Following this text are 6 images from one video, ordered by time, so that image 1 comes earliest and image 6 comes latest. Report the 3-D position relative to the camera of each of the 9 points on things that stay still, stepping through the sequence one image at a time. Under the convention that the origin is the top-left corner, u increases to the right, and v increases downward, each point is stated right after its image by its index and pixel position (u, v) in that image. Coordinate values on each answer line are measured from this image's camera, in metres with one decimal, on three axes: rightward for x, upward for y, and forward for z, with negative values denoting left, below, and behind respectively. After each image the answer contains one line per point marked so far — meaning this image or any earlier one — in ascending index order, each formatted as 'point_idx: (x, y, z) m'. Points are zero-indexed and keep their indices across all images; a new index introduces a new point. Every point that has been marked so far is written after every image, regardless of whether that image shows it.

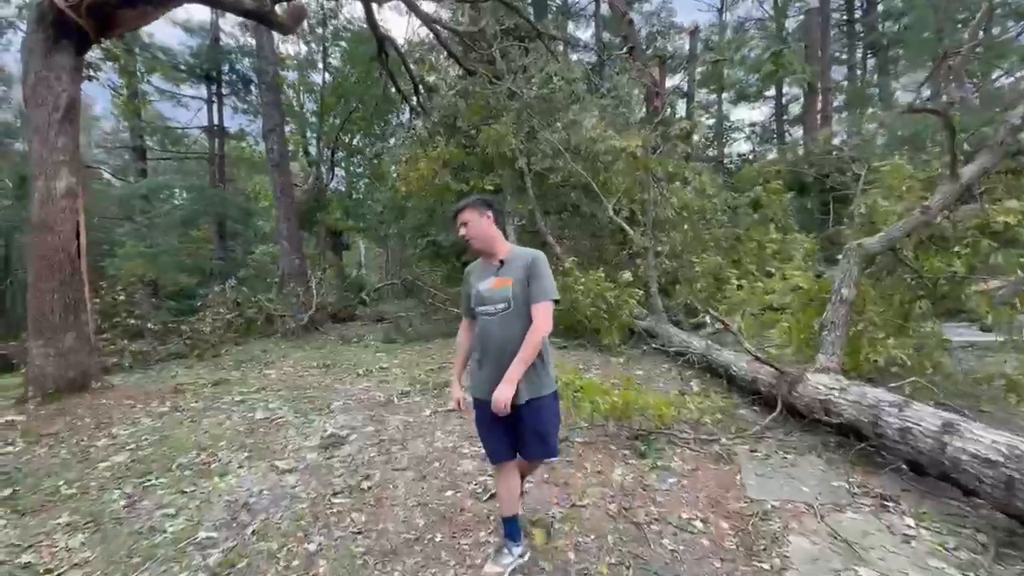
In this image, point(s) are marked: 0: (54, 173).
0: (-5.4, +1.4, +5.5) m
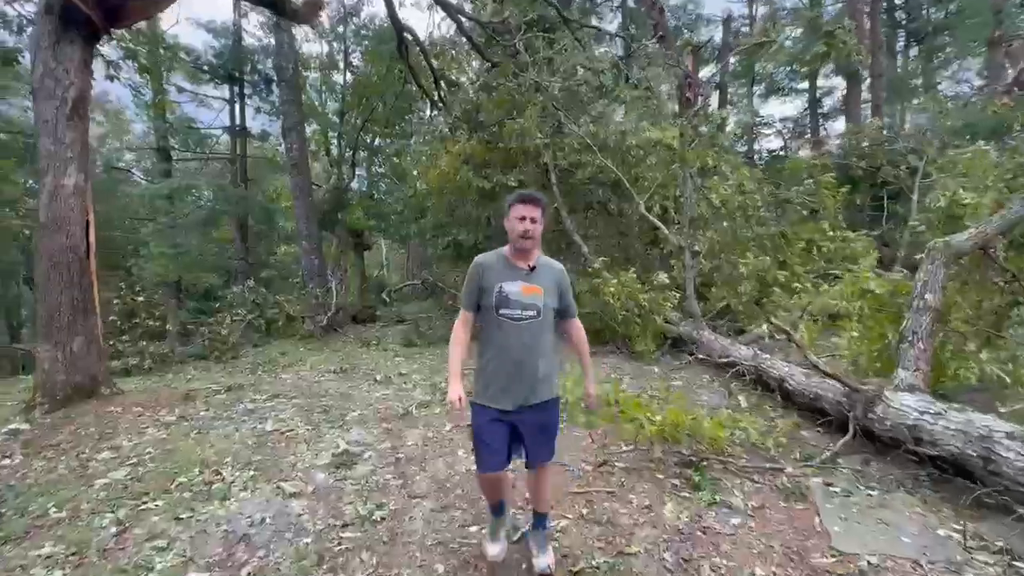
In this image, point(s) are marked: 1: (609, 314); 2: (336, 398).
0: (-5.1, +1.3, +5.3) m
1: (+1.6, -0.5, +7.9) m
2: (-2.3, -1.4, +6.1) m
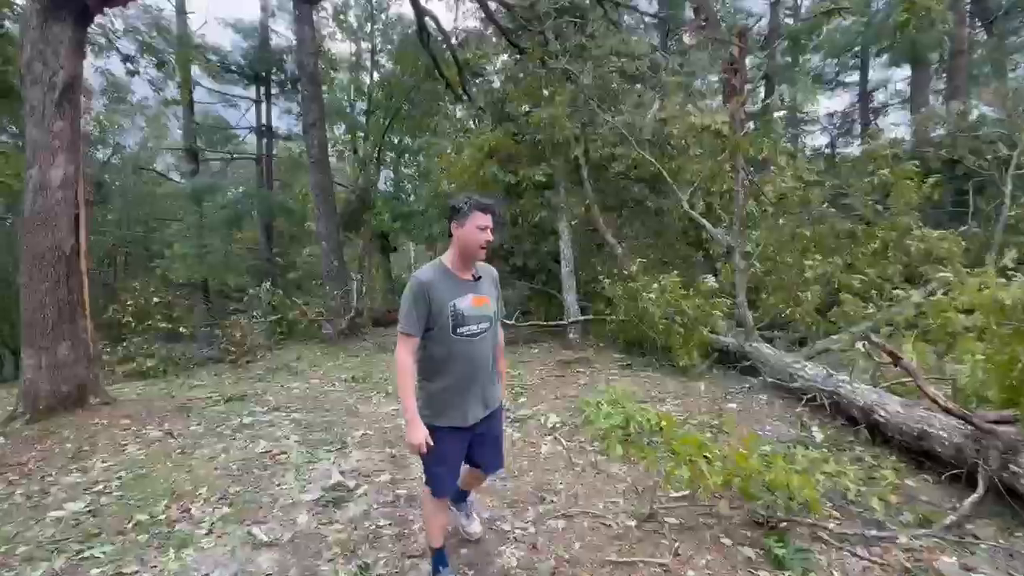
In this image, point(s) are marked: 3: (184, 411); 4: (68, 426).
0: (-4.8, +1.3, +4.9) m
1: (+2.0, -0.5, +7.0) m
2: (-2.0, -1.5, +5.5) m
3: (-3.8, -1.4, +5.4) m
4: (-4.5, -1.4, +4.7) m
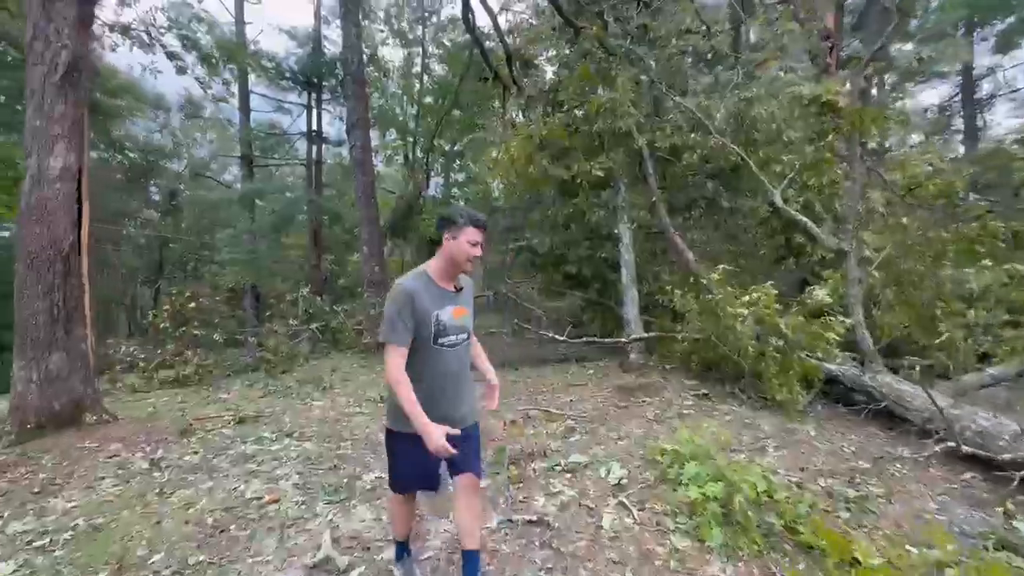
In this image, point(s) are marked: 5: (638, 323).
0: (-4.4, +1.3, +4.4) m
1: (+2.7, -0.7, +5.7) m
2: (-1.5, -1.5, +4.6) m
3: (-3.3, -1.5, +4.7) m
4: (-4.0, -1.4, +4.1) m
5: (+1.9, -0.5, +7.1) m
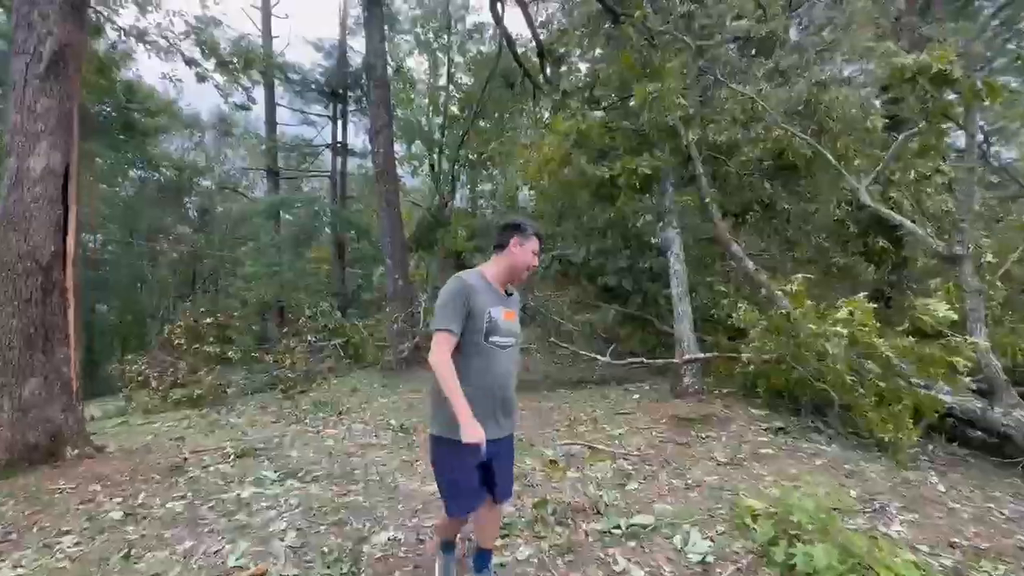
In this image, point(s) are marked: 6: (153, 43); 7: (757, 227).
0: (-4.0, +1.2, +3.9) m
1: (+3.1, -0.8, +4.8) m
2: (-1.2, -1.7, +3.9) m
3: (-2.9, -1.6, +4.1) m
4: (-3.7, -1.5, +3.5) m
5: (+2.4, -0.7, +6.3) m
6: (-6.1, +4.2, +8.0) m
7: (+3.8, +1.0, +7.3) m
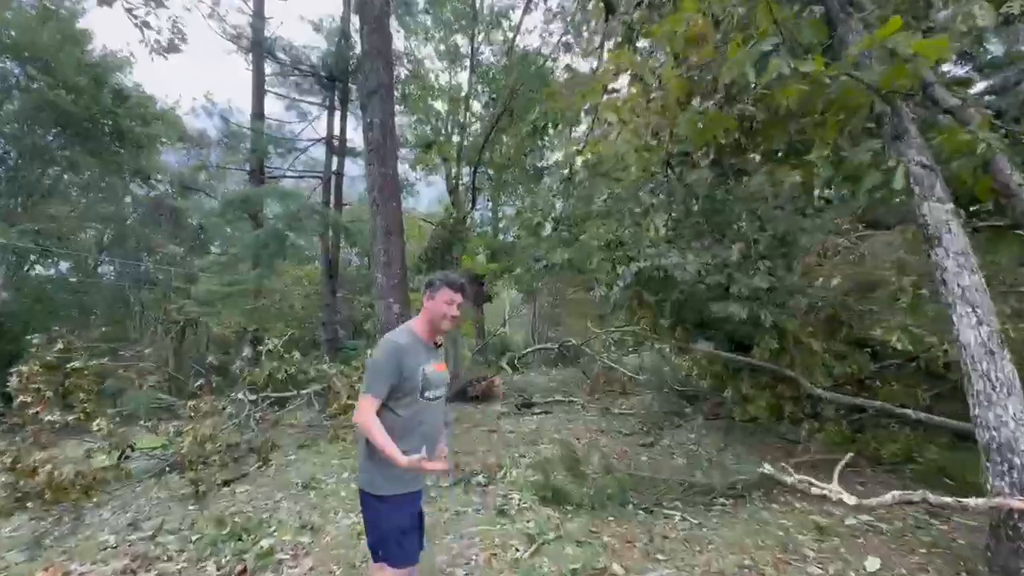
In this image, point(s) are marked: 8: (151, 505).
0: (-3.5, +1.2, +0.7) m
1: (+3.6, -1.0, +1.2) m
2: (-0.7, -1.7, +0.4) m
3: (-2.4, -1.6, +0.7) m
4: (-3.2, -1.5, +0.1) m
5: (+3.0, -0.9, +2.7) m
6: (-5.4, +4.0, +5.1) m
7: (+4.5, +0.7, +3.8) m
8: (-3.8, -2.2, +4.9) m
